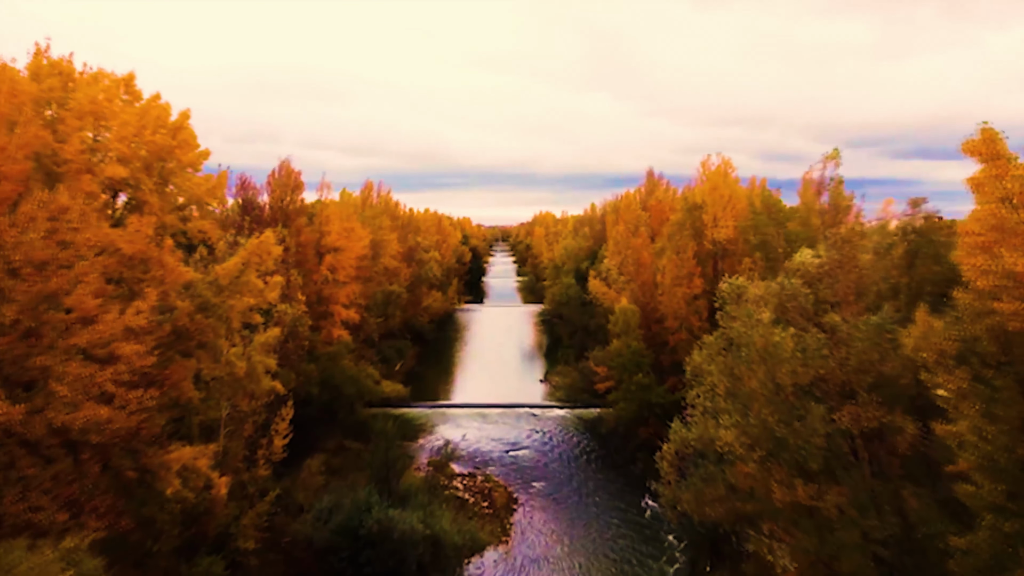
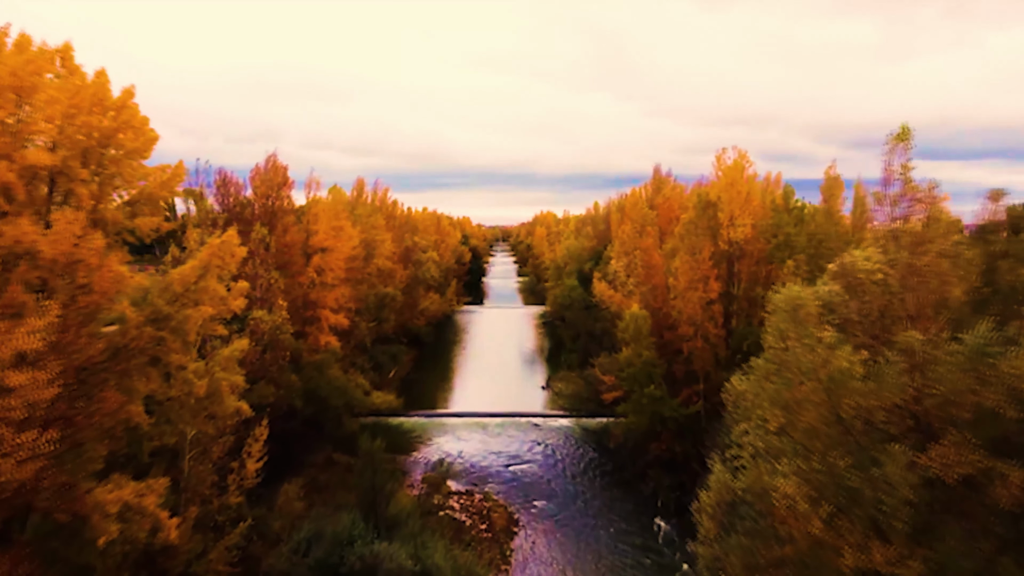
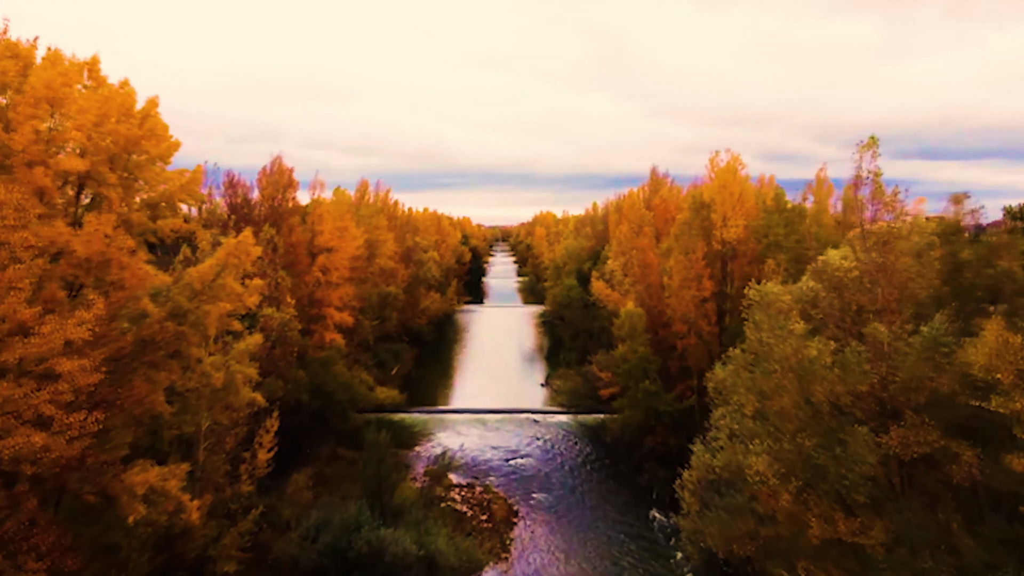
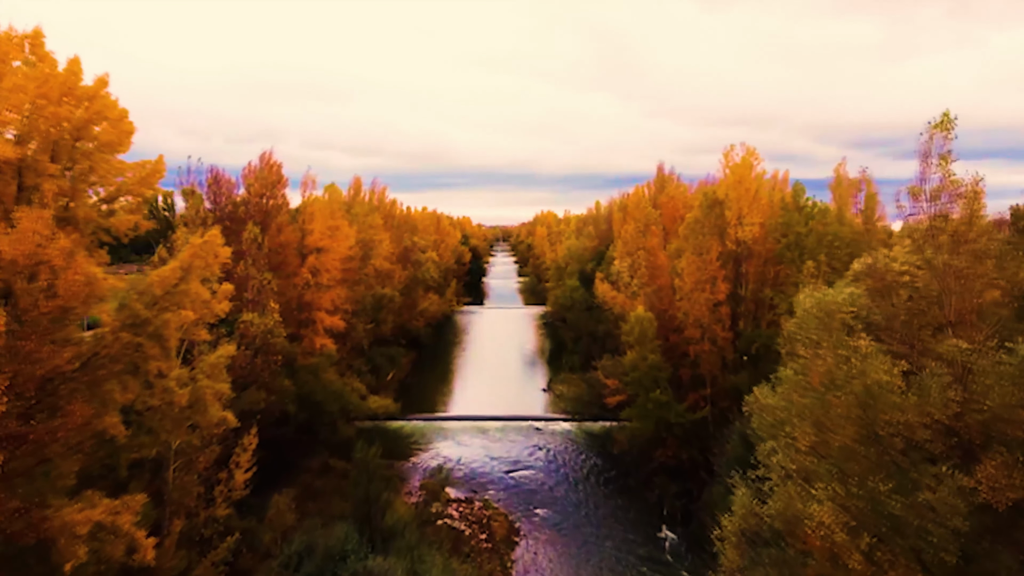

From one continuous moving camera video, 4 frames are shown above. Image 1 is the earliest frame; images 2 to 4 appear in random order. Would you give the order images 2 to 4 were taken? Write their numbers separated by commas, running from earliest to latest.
3, 2, 4
